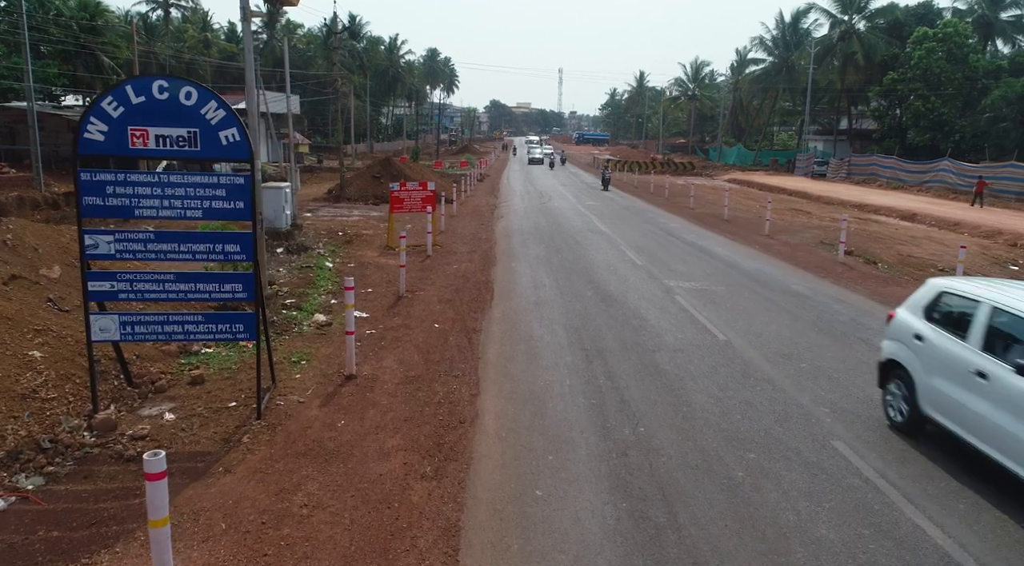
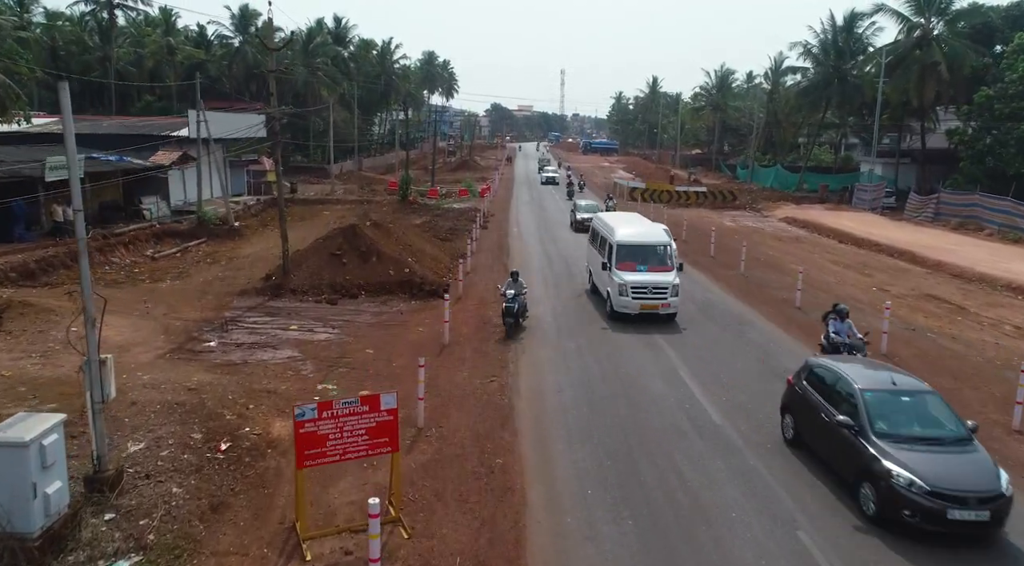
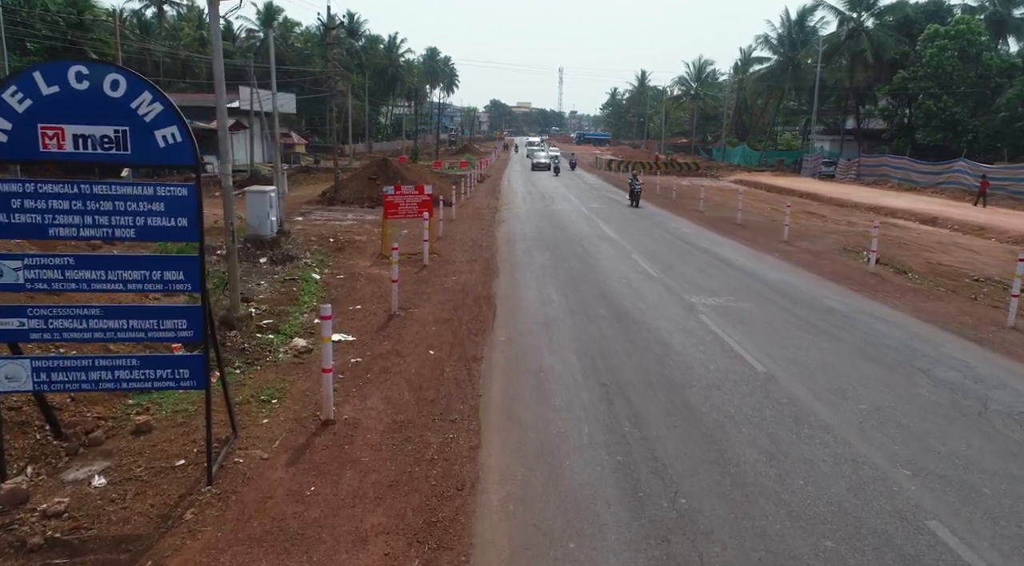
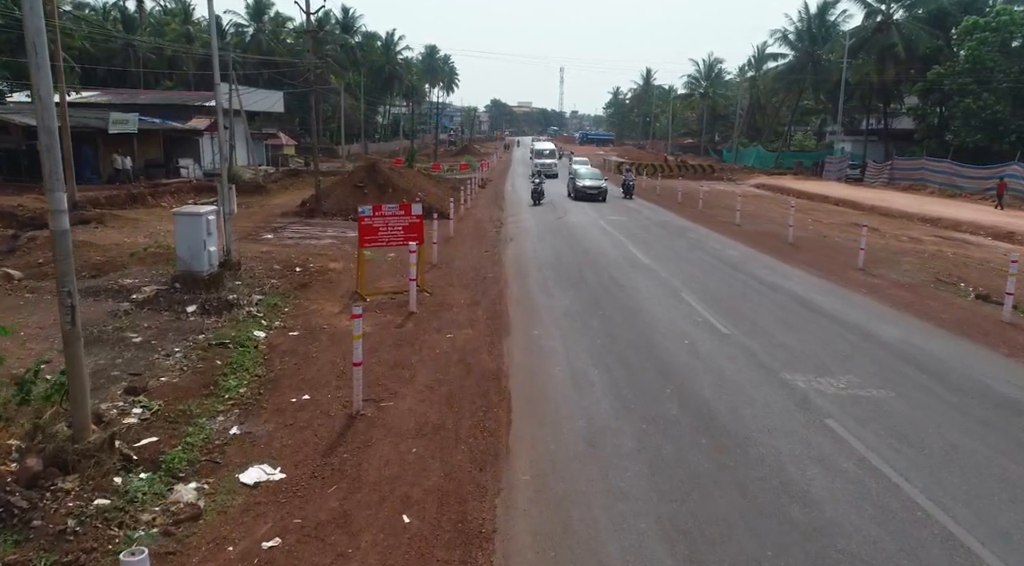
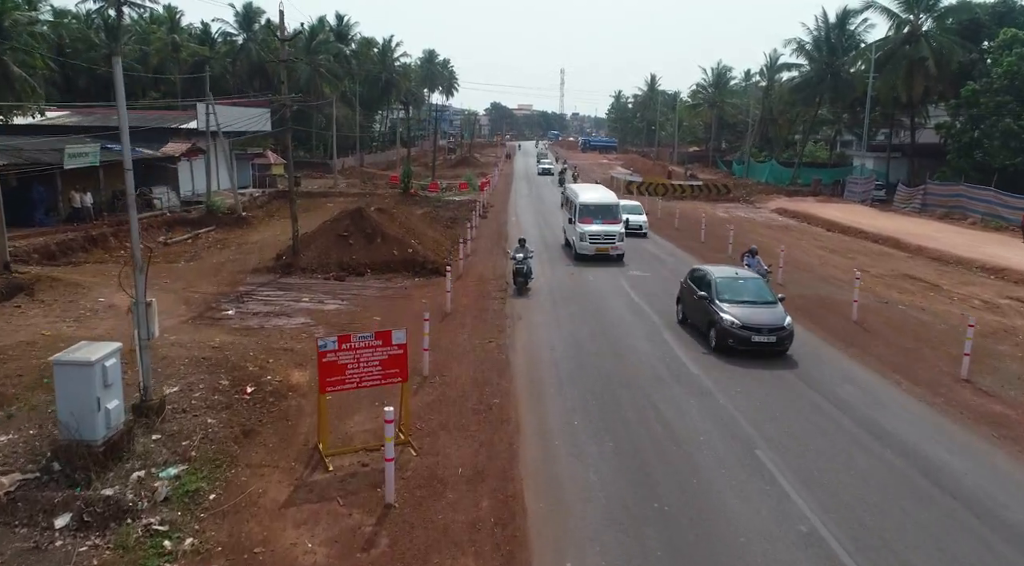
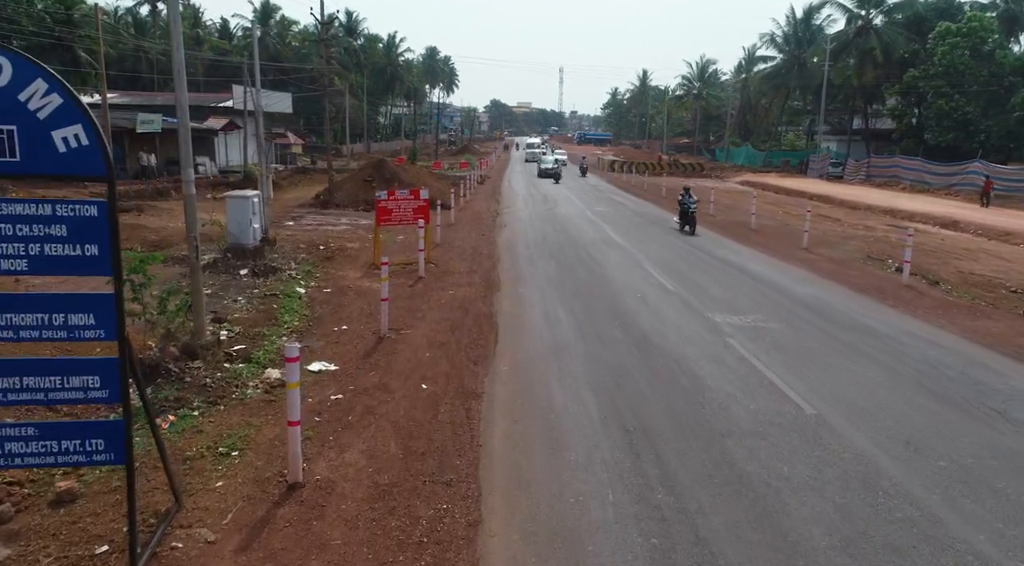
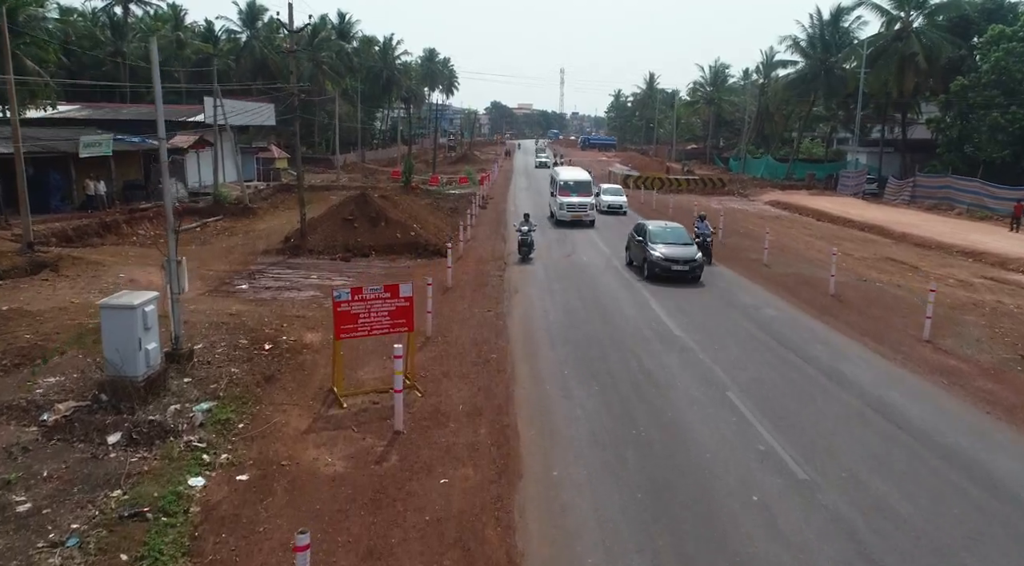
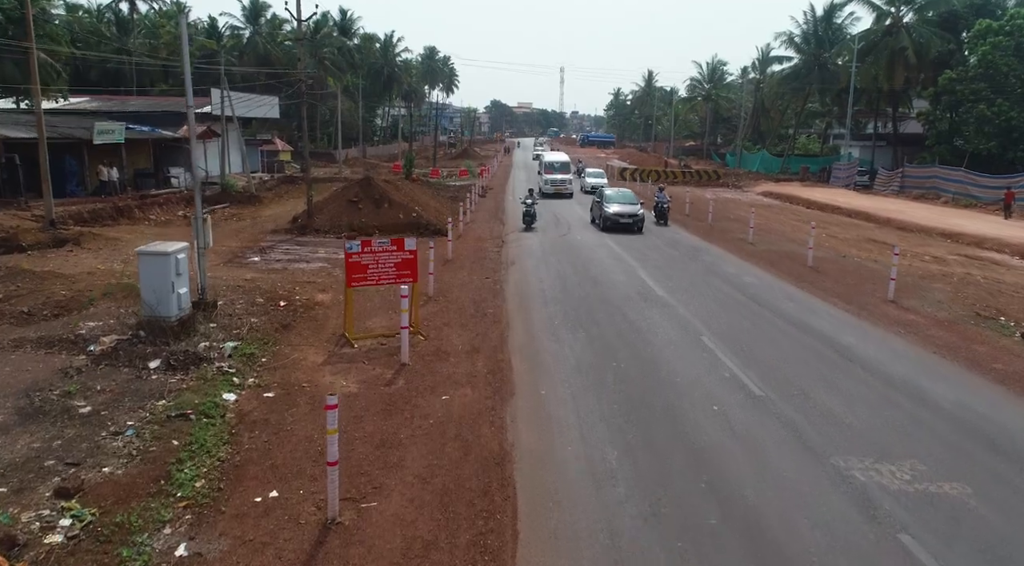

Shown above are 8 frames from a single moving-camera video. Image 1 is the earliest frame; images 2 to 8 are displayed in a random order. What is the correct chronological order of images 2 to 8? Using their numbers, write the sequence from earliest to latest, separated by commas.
3, 6, 4, 8, 7, 5, 2
